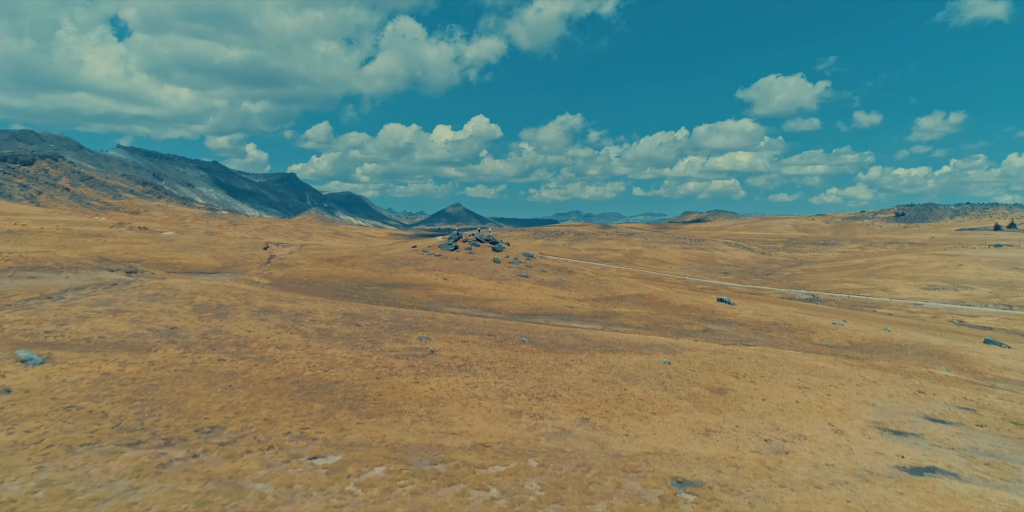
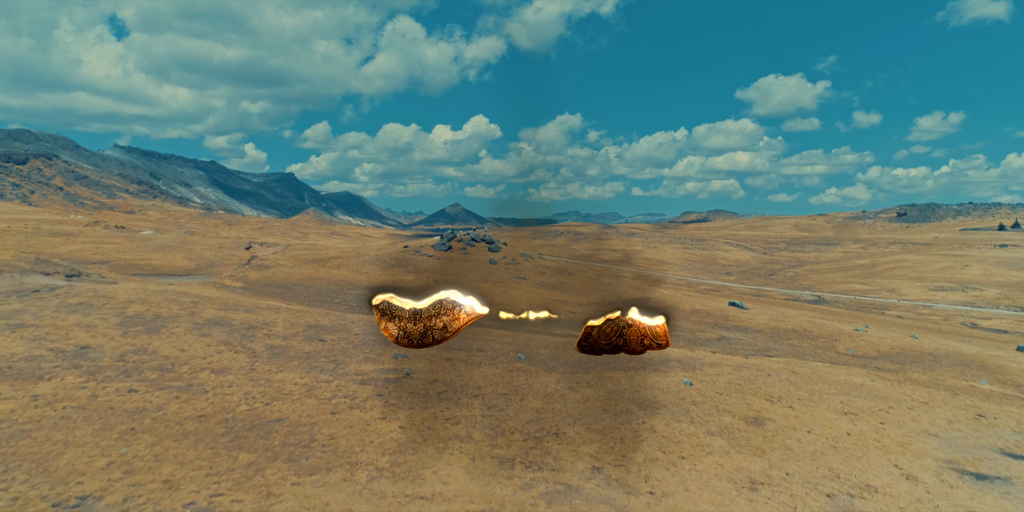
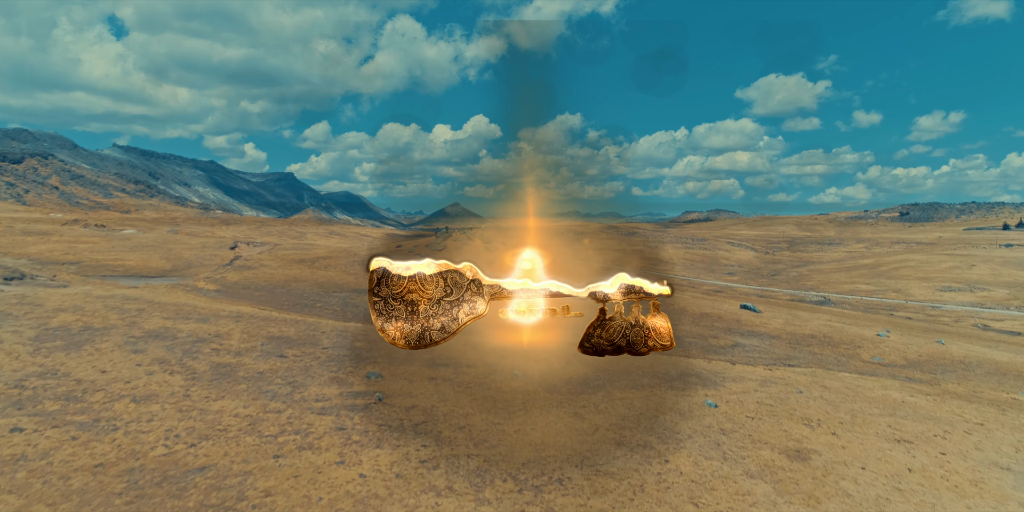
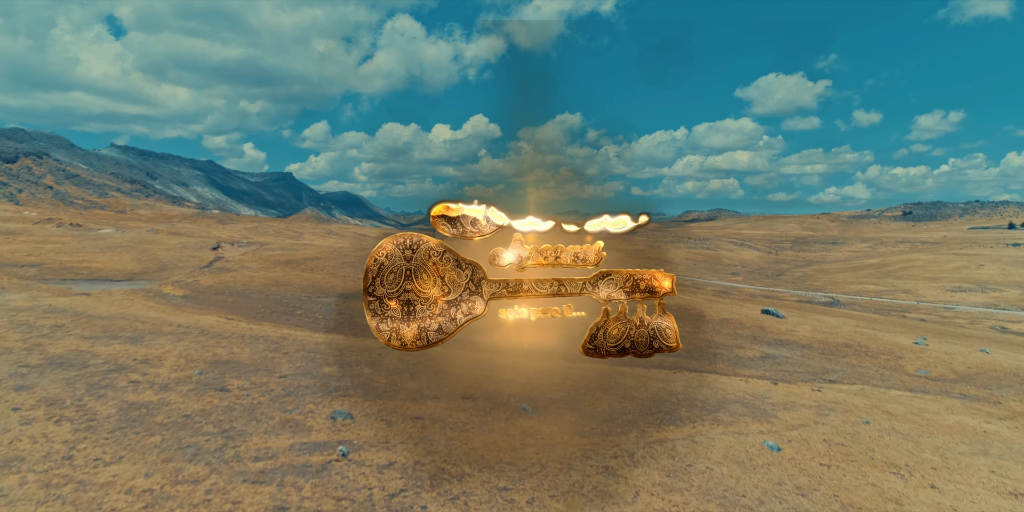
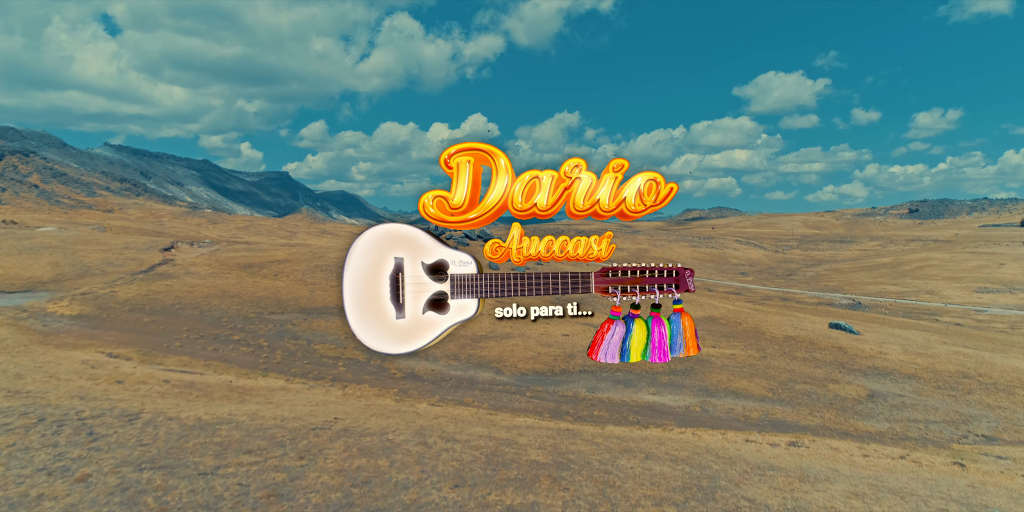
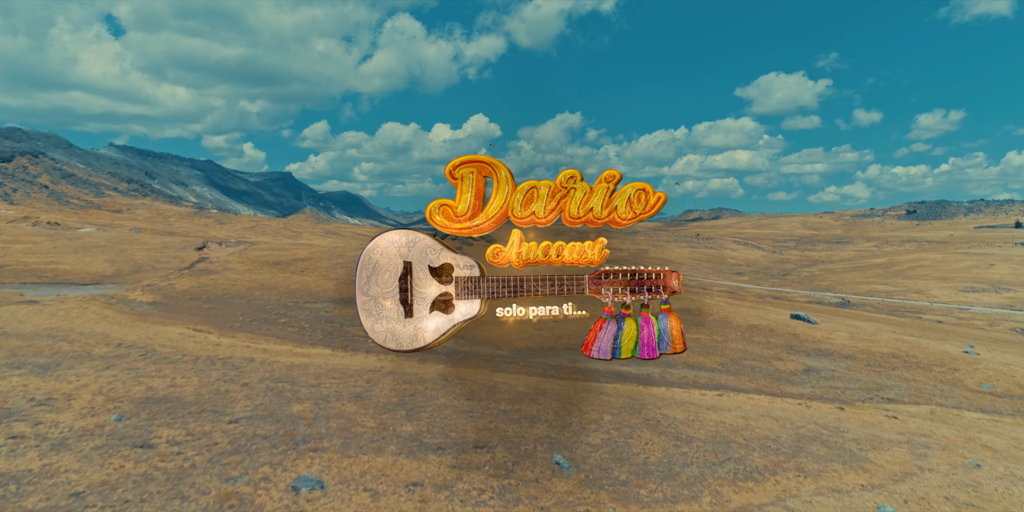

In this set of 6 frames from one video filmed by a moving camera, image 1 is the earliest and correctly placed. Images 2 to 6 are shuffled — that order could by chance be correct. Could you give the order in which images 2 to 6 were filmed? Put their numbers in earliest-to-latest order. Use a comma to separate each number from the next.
2, 3, 4, 6, 5
